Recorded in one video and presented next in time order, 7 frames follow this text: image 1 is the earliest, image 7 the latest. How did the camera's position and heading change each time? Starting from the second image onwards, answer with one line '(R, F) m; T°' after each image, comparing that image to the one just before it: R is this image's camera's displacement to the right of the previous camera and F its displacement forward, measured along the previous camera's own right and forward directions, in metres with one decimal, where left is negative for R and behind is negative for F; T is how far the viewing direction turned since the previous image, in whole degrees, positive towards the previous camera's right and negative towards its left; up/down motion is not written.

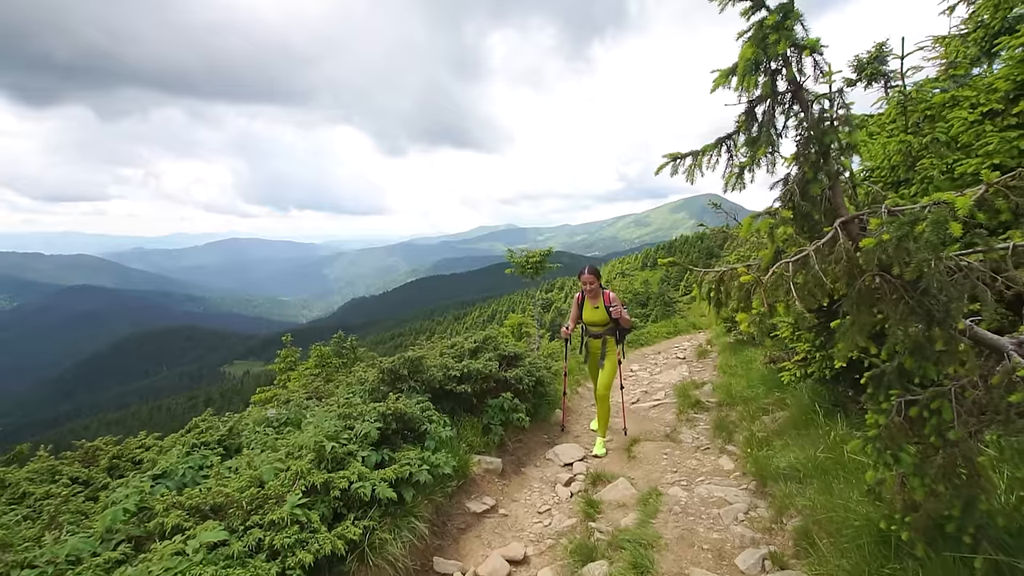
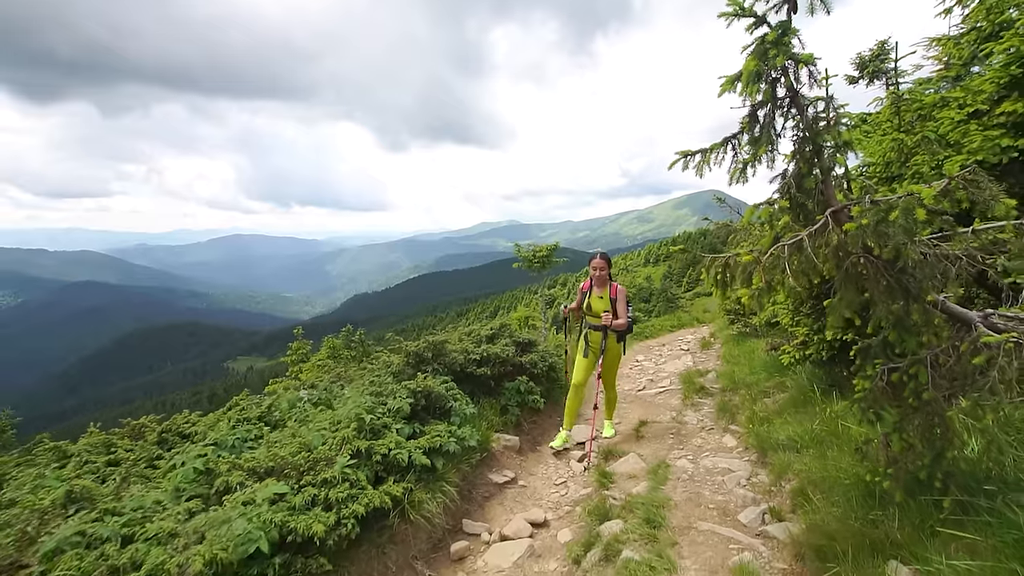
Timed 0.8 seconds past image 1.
(-0.2, -0.4) m; 0°
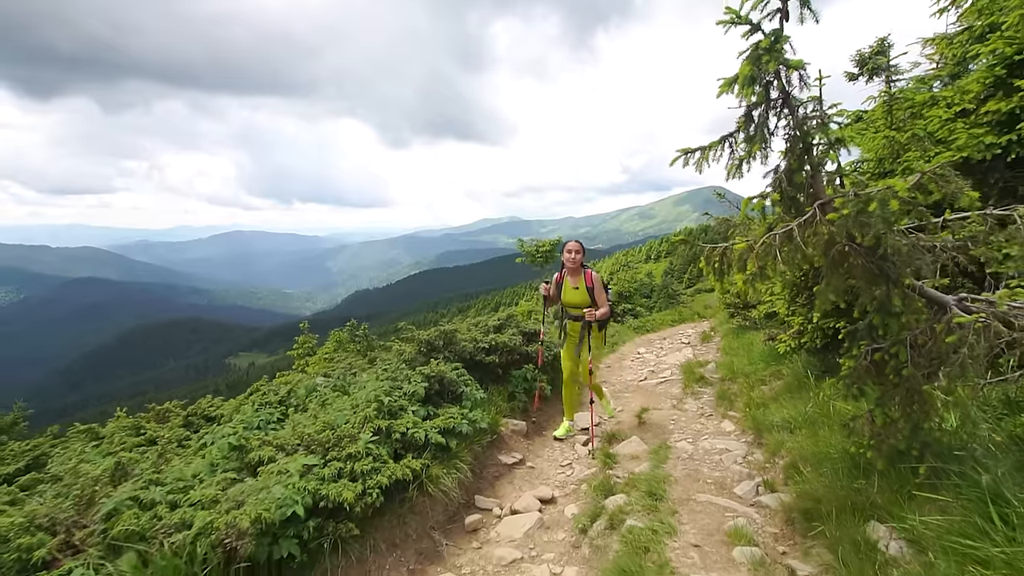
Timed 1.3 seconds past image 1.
(-0.1, -0.3) m; 0°
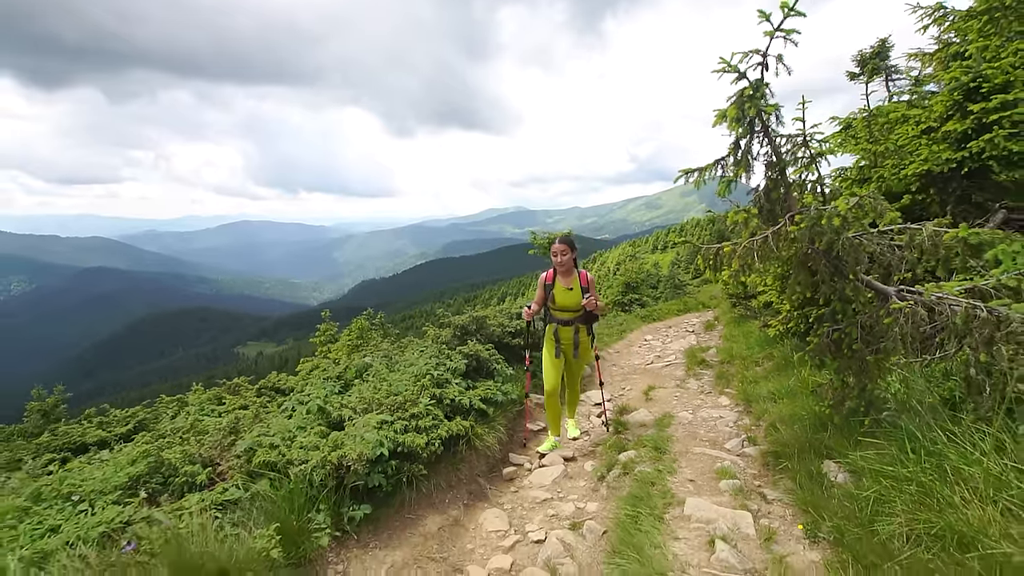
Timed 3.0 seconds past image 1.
(-0.3, -1.0) m; -1°
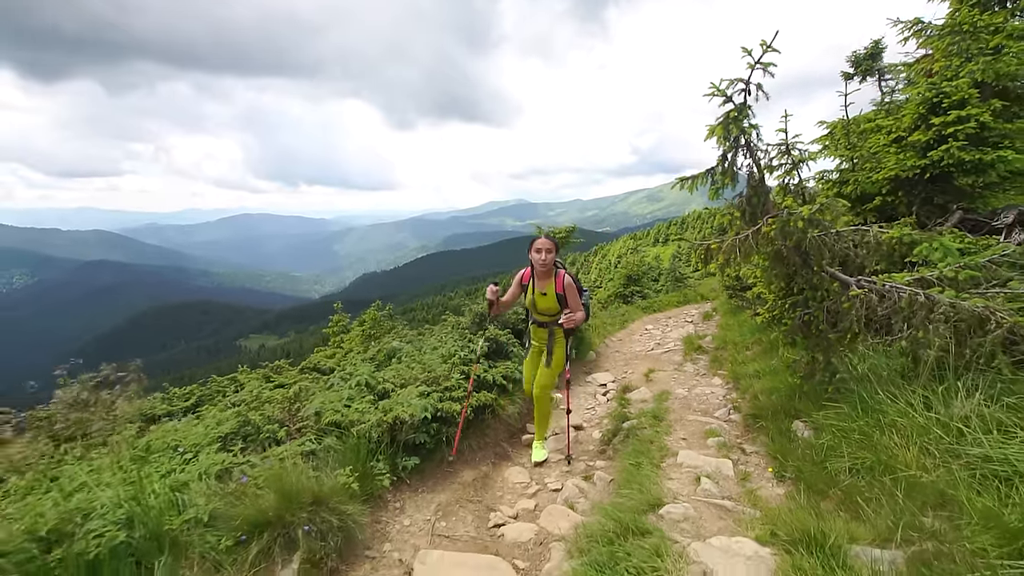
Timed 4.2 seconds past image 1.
(-0.2, -0.8) m; 0°
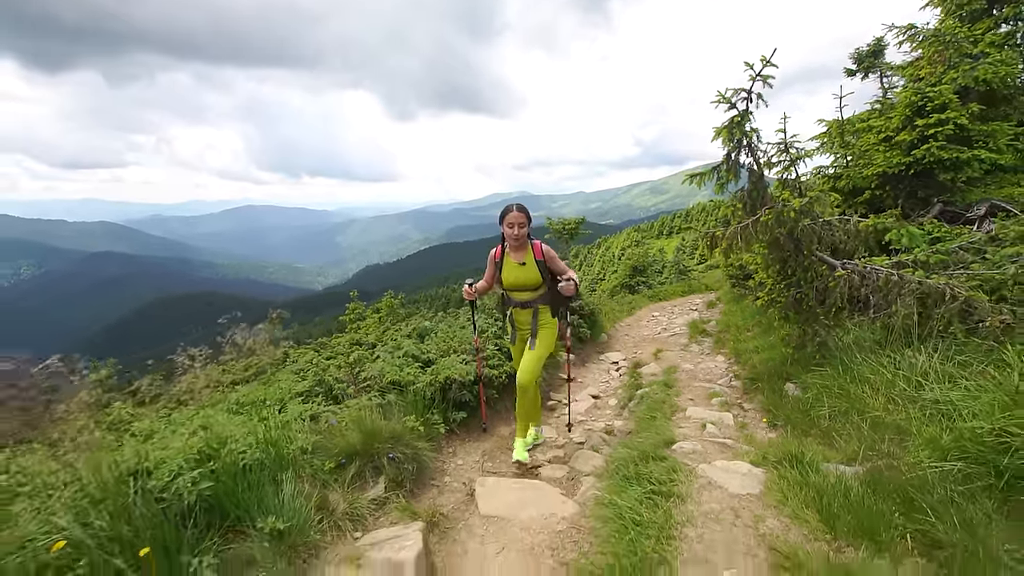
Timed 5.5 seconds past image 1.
(-0.4, -0.8) m; 0°
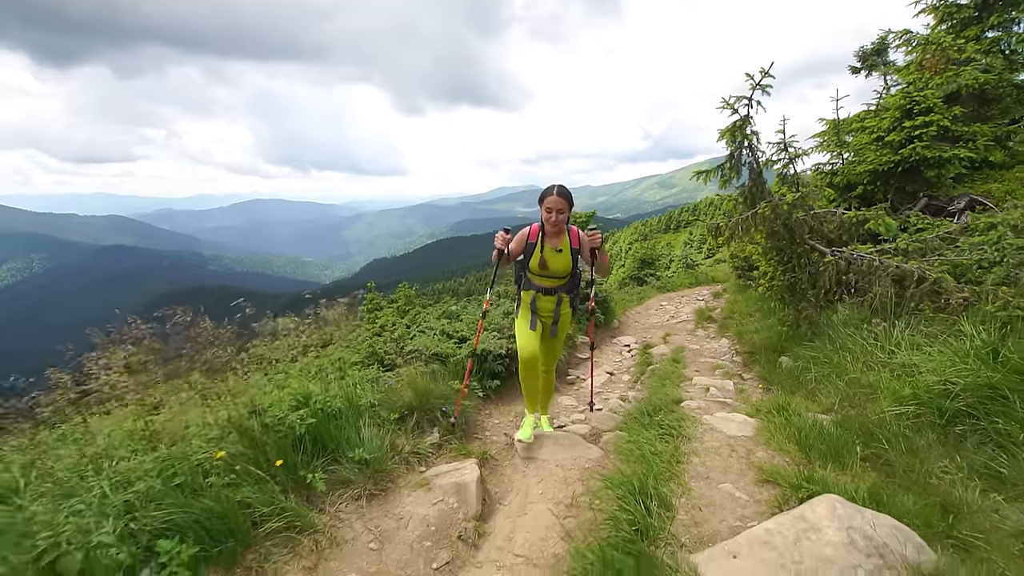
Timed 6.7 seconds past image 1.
(-0.3, -0.8) m; -1°
